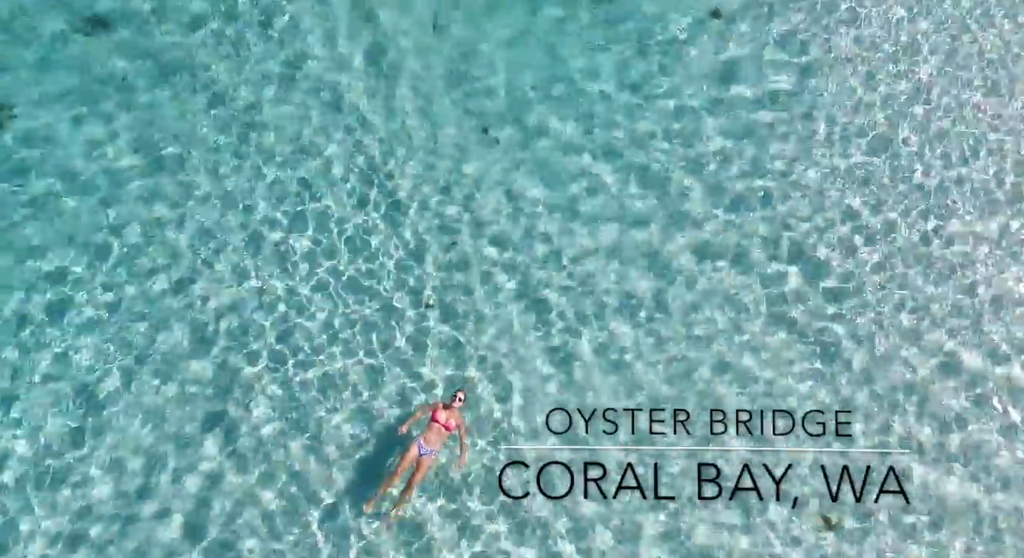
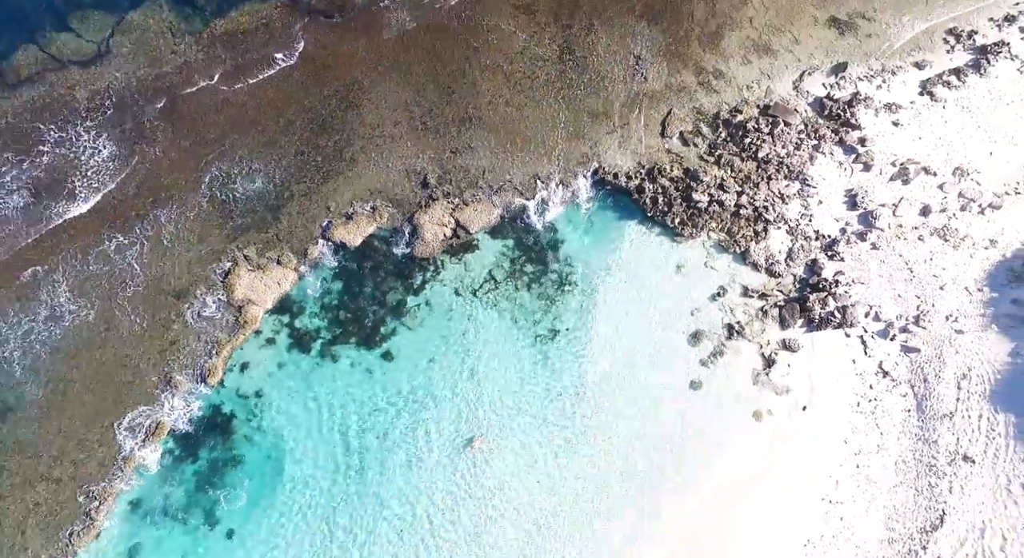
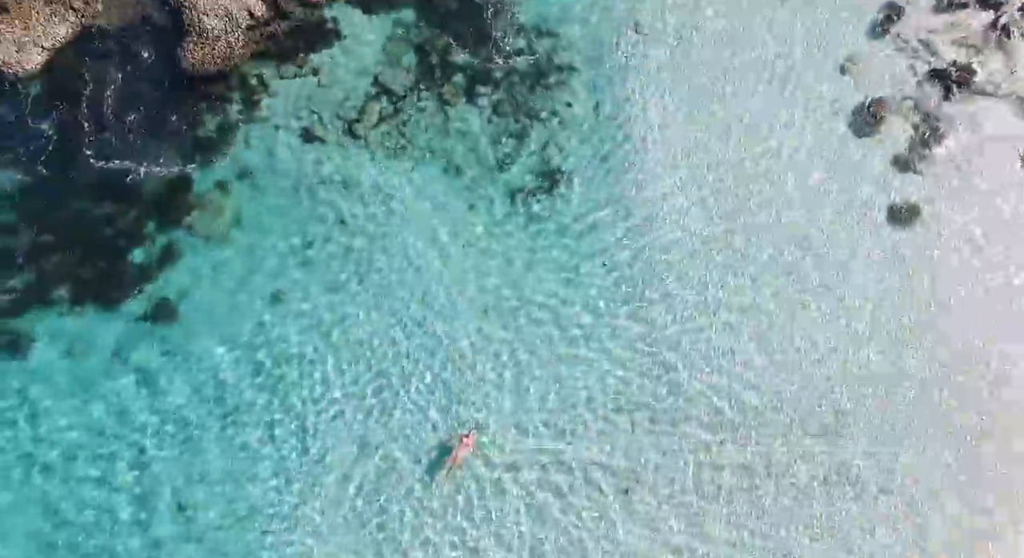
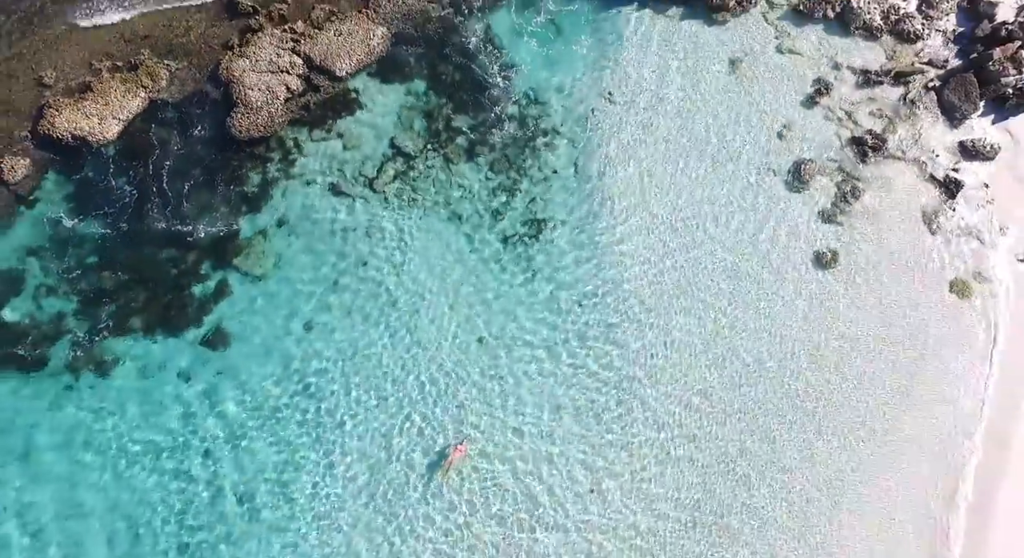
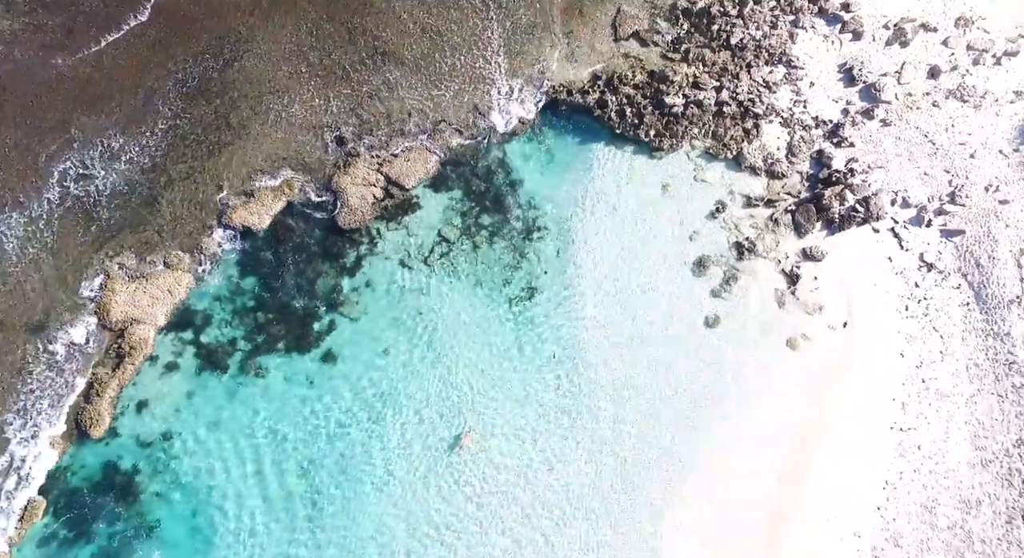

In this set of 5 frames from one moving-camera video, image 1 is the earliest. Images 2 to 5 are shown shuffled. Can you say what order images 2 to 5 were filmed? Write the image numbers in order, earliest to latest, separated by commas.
3, 4, 5, 2
